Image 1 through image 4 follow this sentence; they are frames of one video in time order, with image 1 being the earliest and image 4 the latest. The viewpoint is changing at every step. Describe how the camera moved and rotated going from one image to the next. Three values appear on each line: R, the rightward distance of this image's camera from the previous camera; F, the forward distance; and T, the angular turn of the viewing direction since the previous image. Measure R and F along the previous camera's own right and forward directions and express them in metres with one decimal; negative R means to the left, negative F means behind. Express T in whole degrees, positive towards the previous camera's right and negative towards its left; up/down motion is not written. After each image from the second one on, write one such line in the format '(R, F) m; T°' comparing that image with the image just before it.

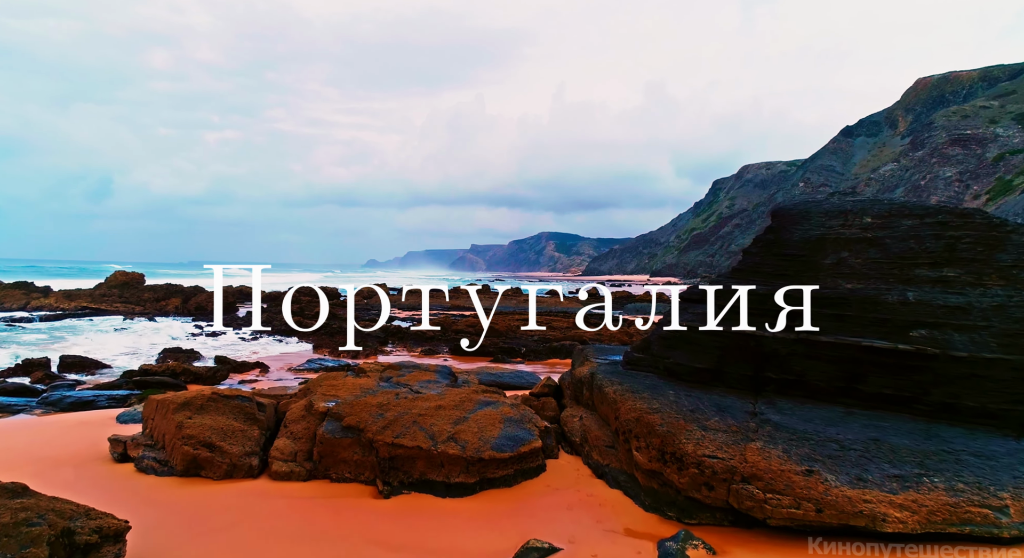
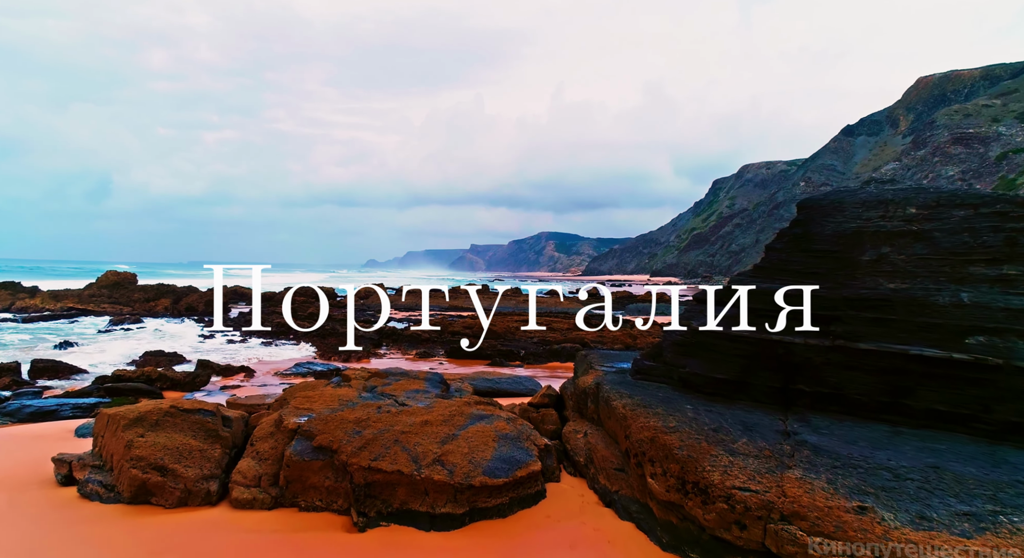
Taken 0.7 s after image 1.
(0.0, +0.8) m; 0°
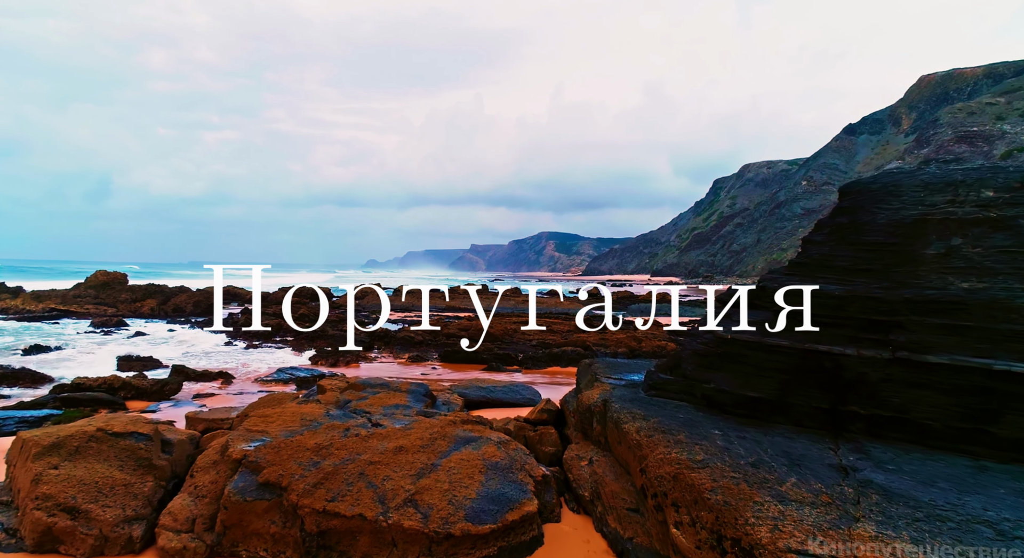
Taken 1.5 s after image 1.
(+0.1, +1.1) m; 0°
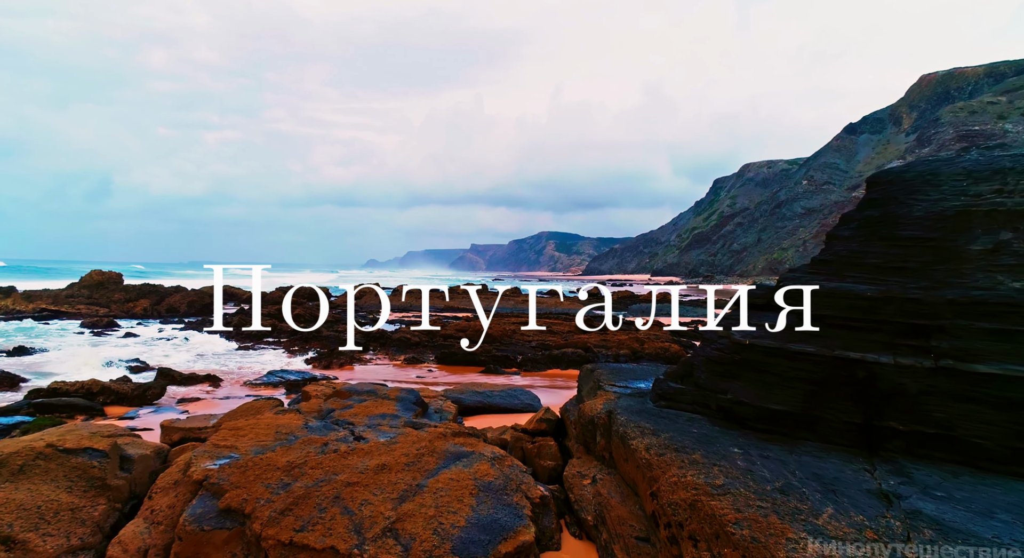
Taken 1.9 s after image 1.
(0.0, +0.5) m; 0°
